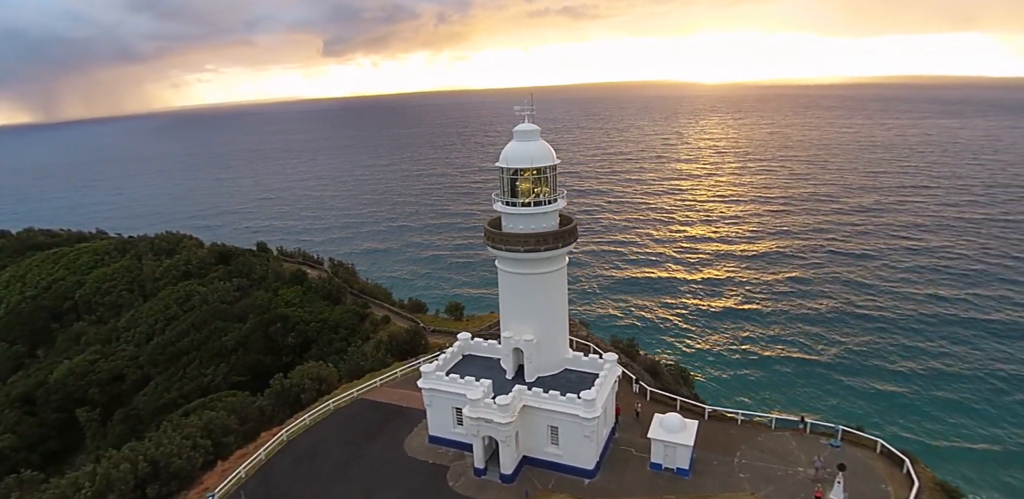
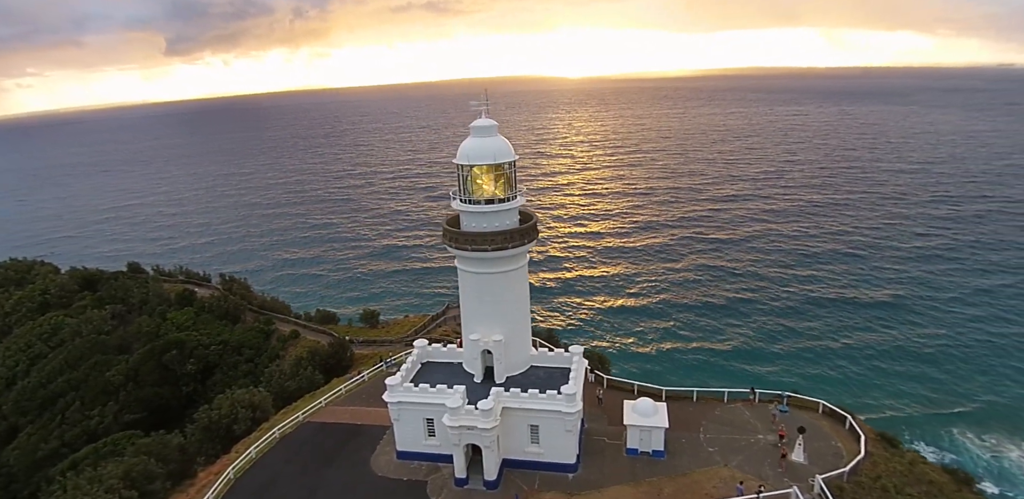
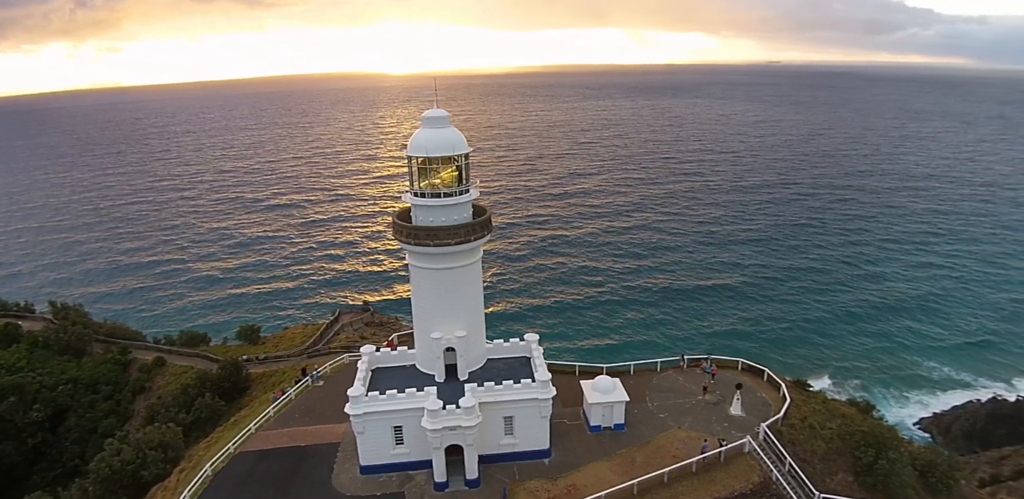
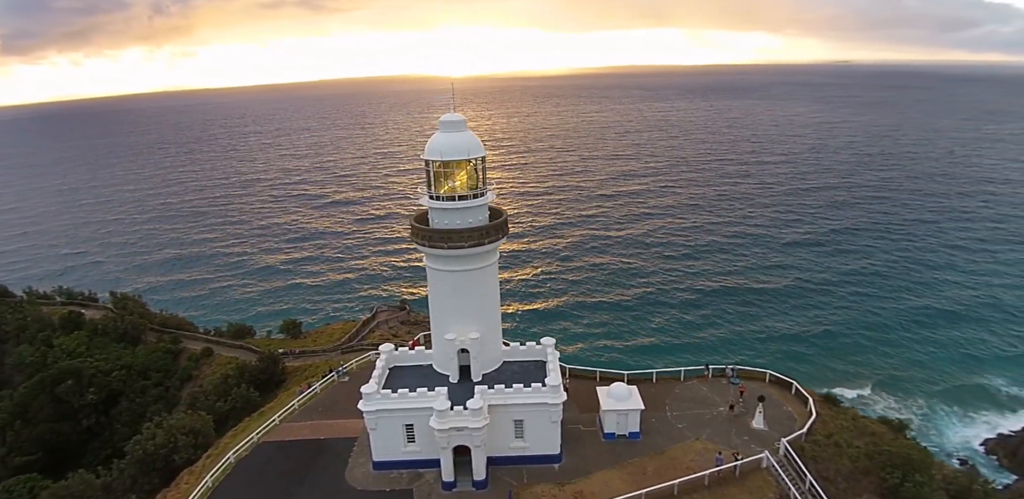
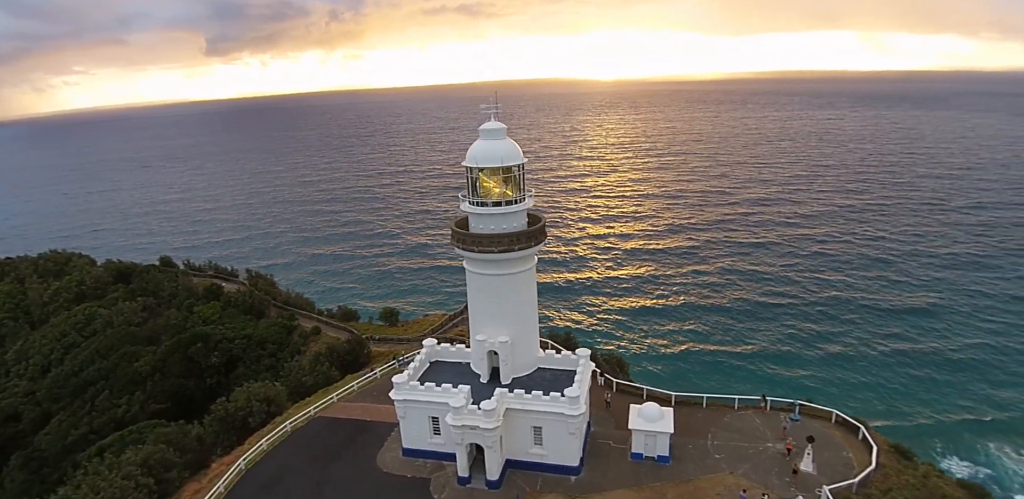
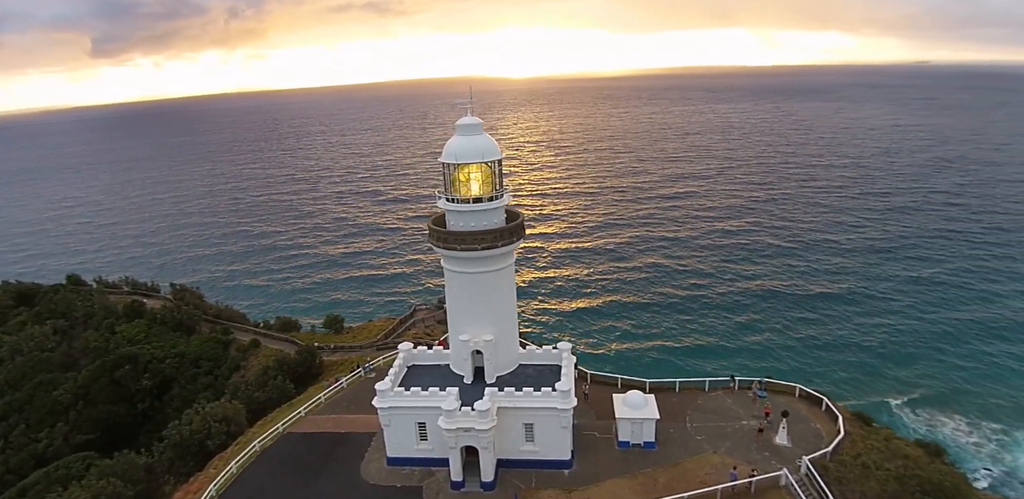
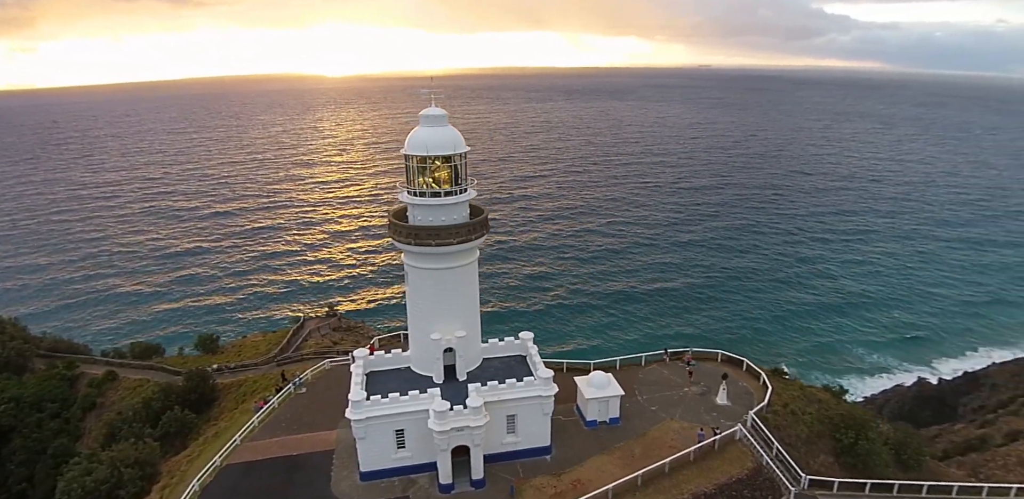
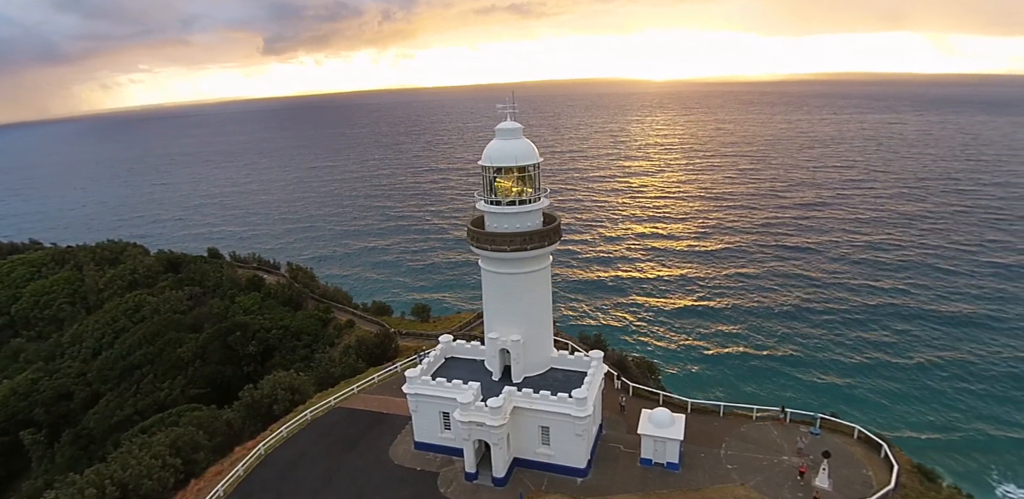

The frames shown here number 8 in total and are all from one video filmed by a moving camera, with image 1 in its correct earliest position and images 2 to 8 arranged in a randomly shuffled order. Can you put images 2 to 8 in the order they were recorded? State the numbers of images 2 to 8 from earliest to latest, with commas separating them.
8, 5, 2, 6, 4, 3, 7
